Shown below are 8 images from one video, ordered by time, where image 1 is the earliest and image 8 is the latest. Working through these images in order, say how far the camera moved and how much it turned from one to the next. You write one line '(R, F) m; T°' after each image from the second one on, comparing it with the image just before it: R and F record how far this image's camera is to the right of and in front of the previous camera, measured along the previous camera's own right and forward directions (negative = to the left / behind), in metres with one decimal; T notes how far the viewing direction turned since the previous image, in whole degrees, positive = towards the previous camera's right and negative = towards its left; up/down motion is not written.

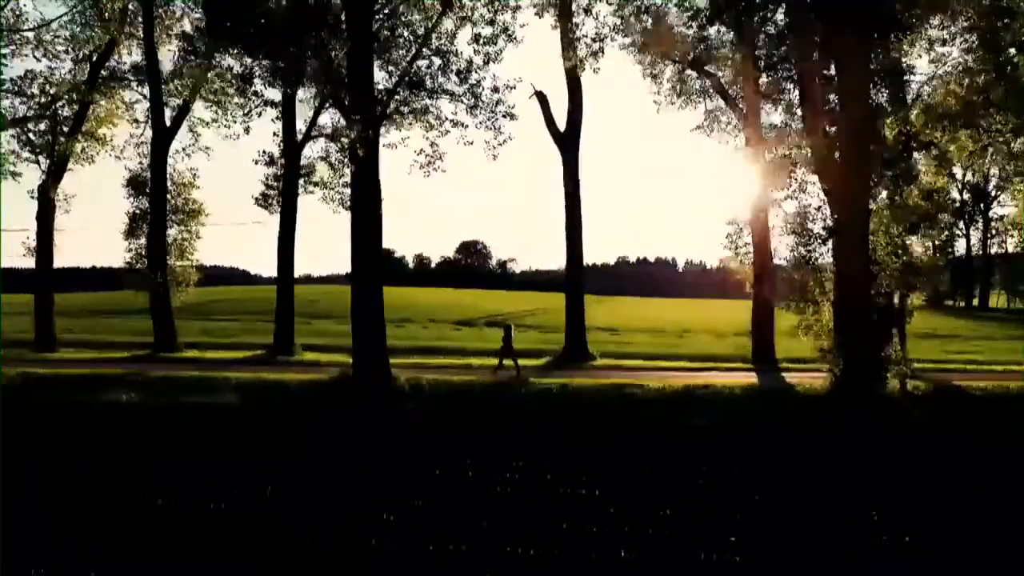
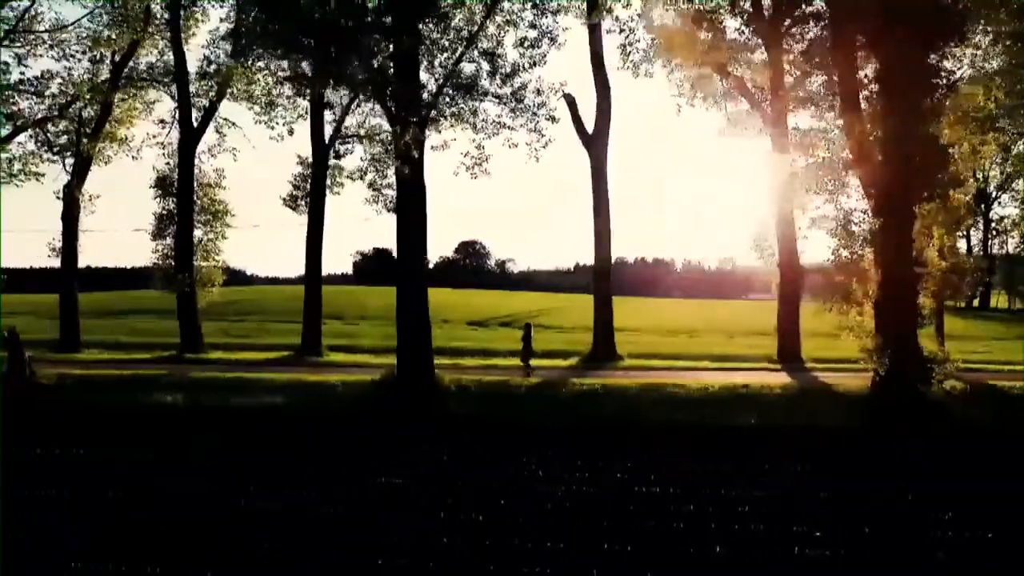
(-0.4, -0.1) m; +1°
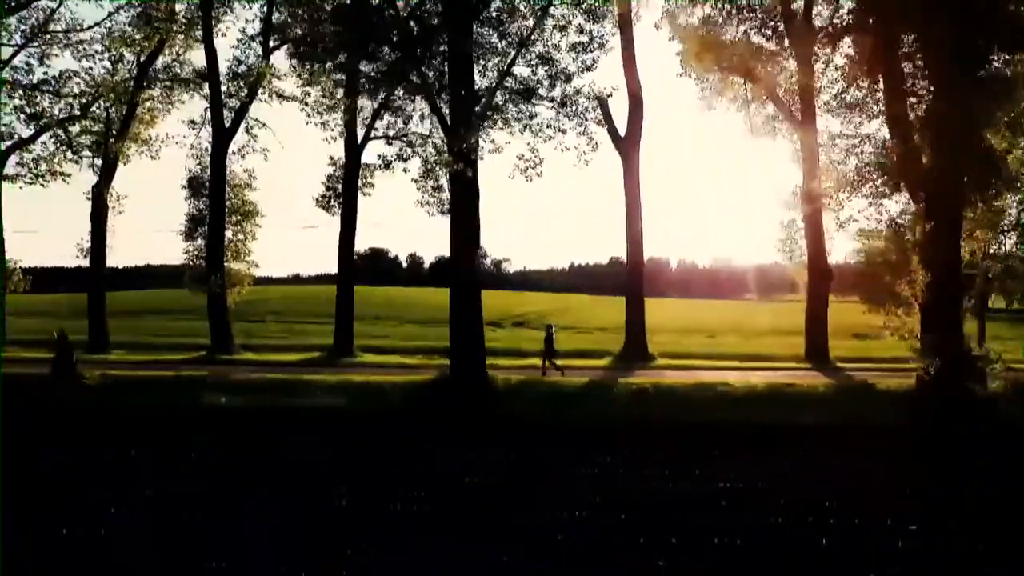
(-0.5, -0.1) m; +1°
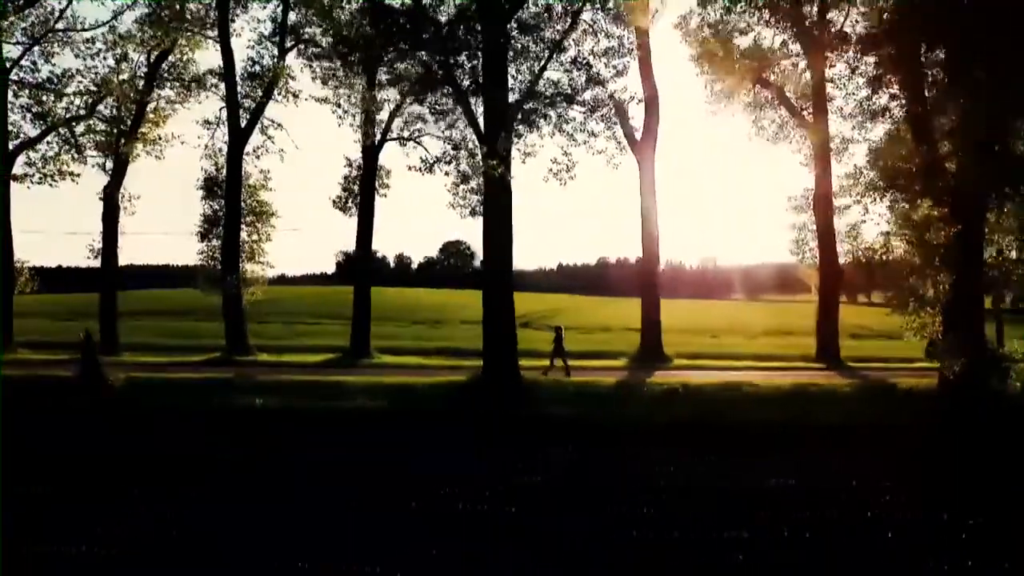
(-0.4, 0.0) m; +1°
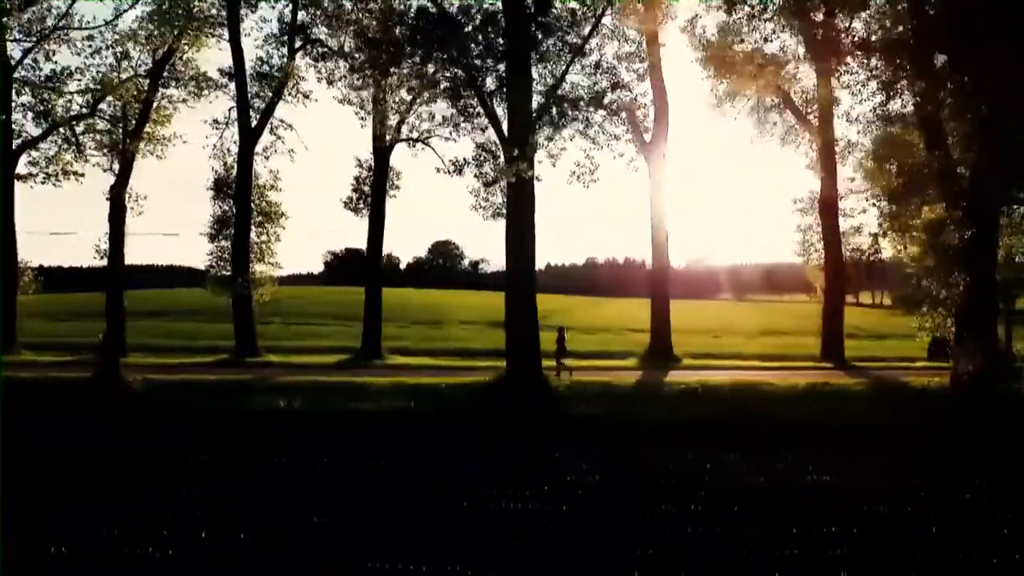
(-0.3, 0.0) m; +1°
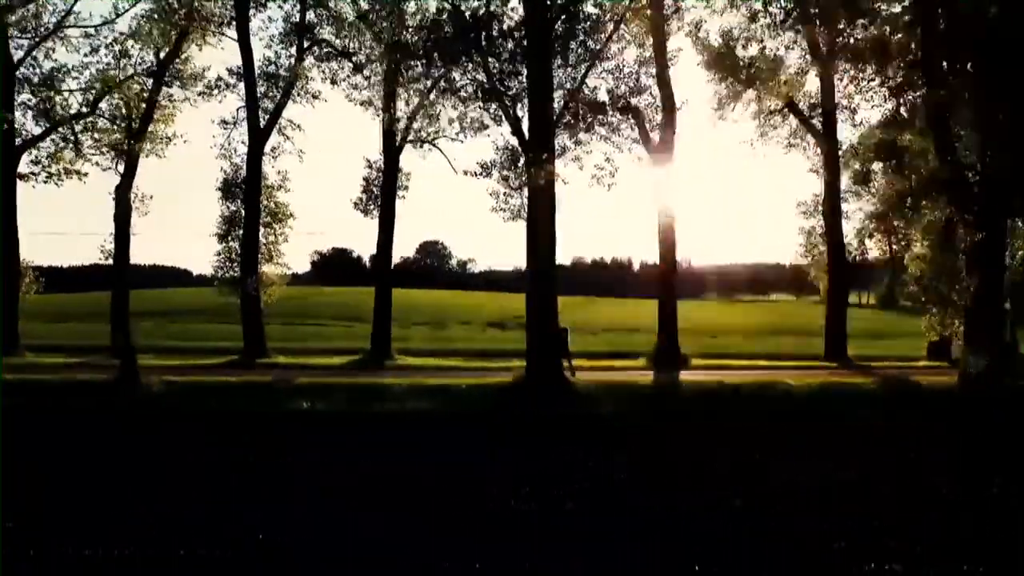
(-0.3, 0.0) m; +1°
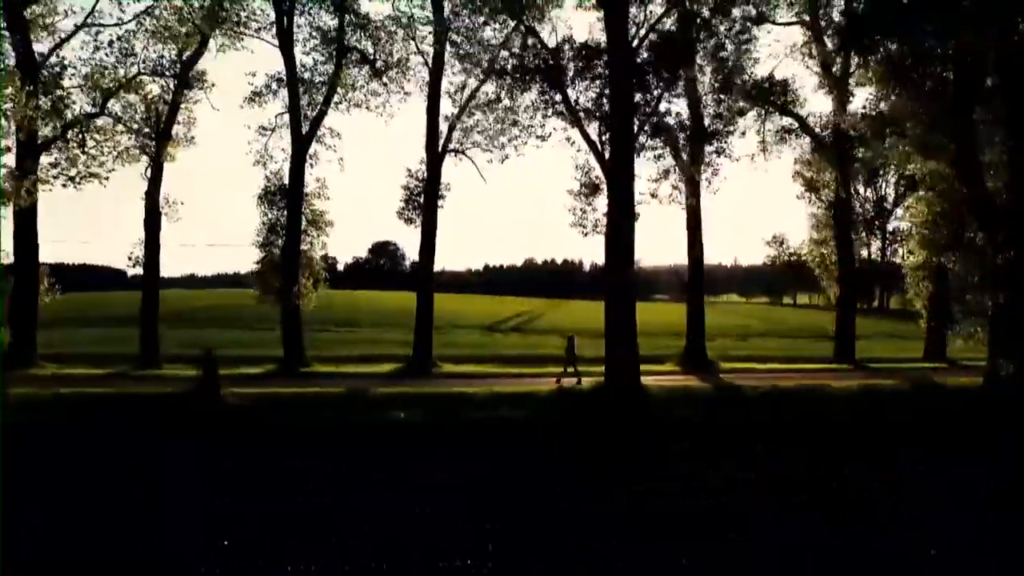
(-1.3, -0.2) m; +4°
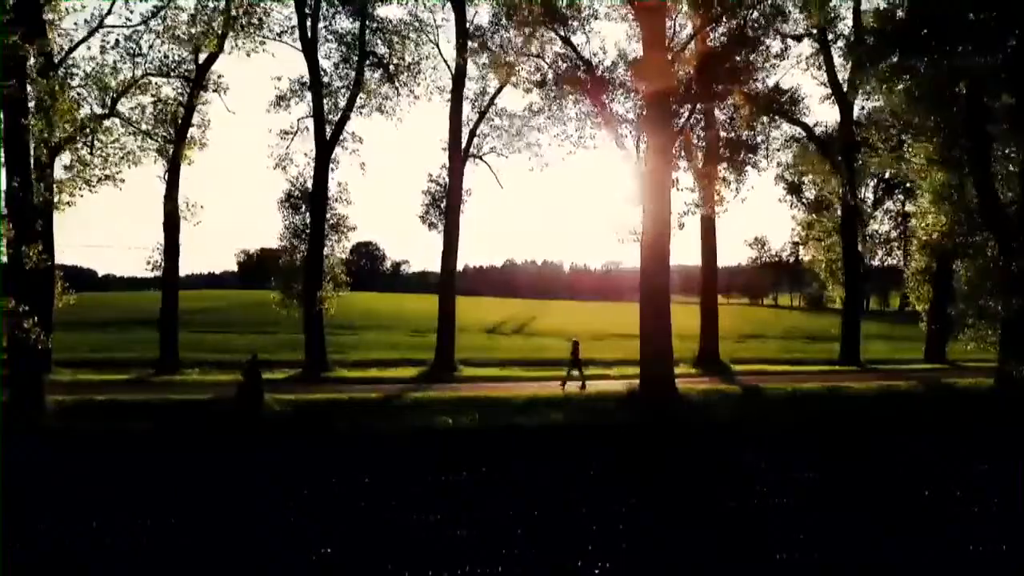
(-0.6, -0.1) m; +2°
